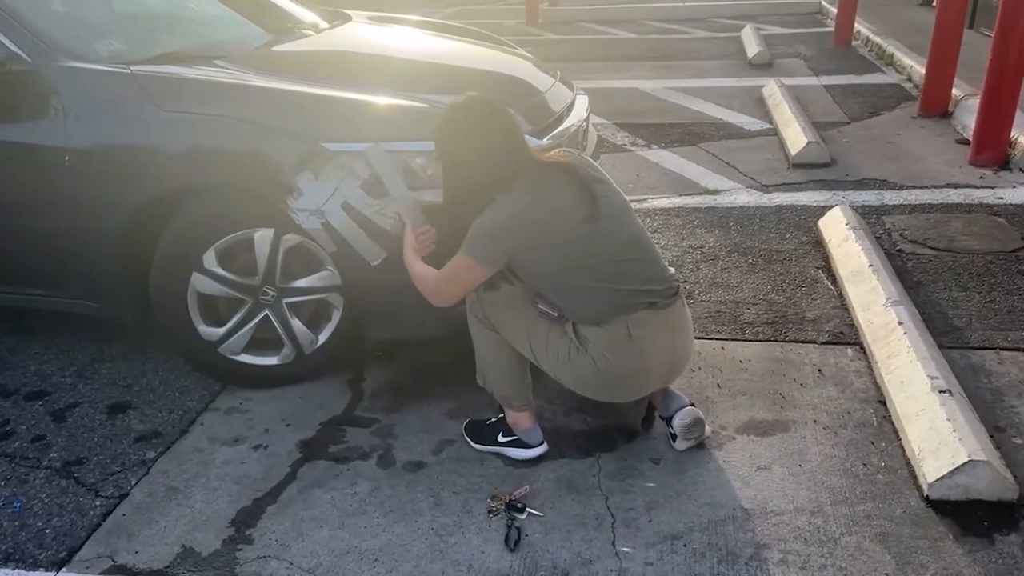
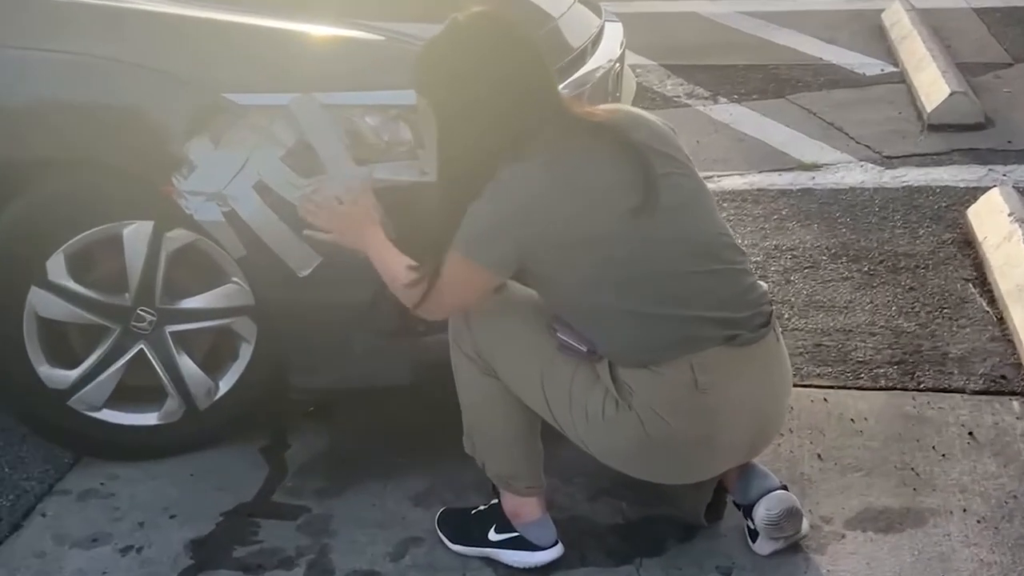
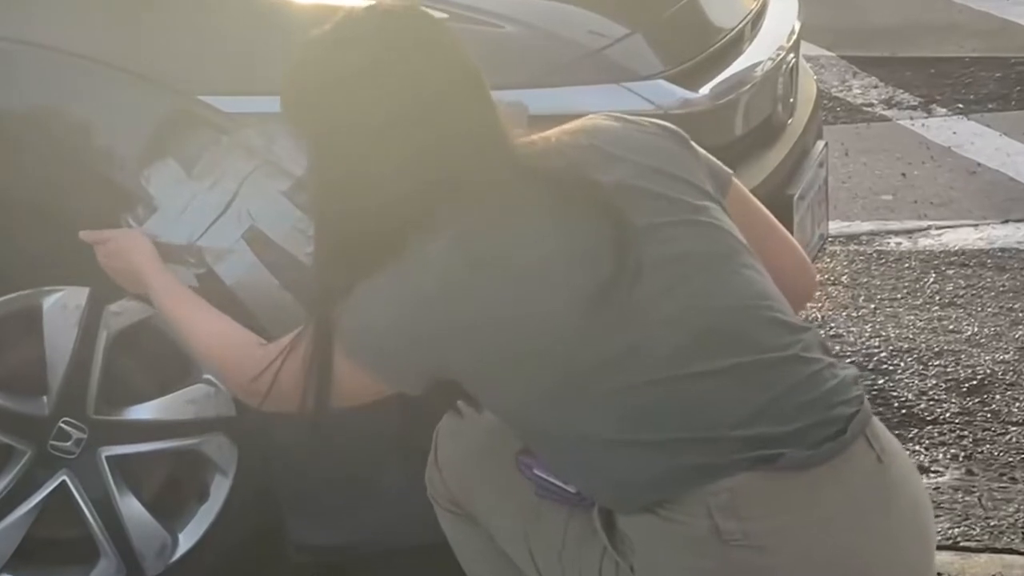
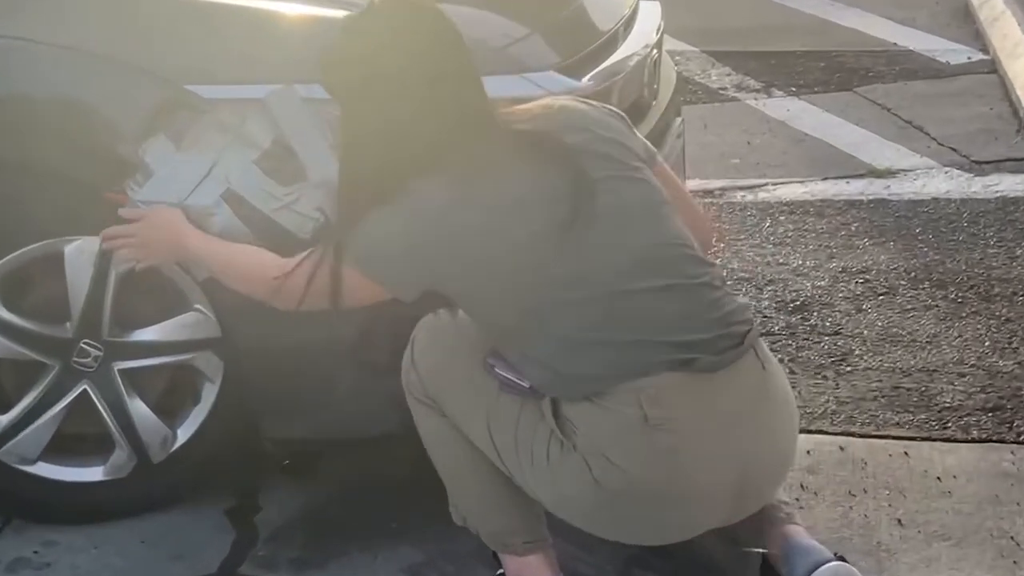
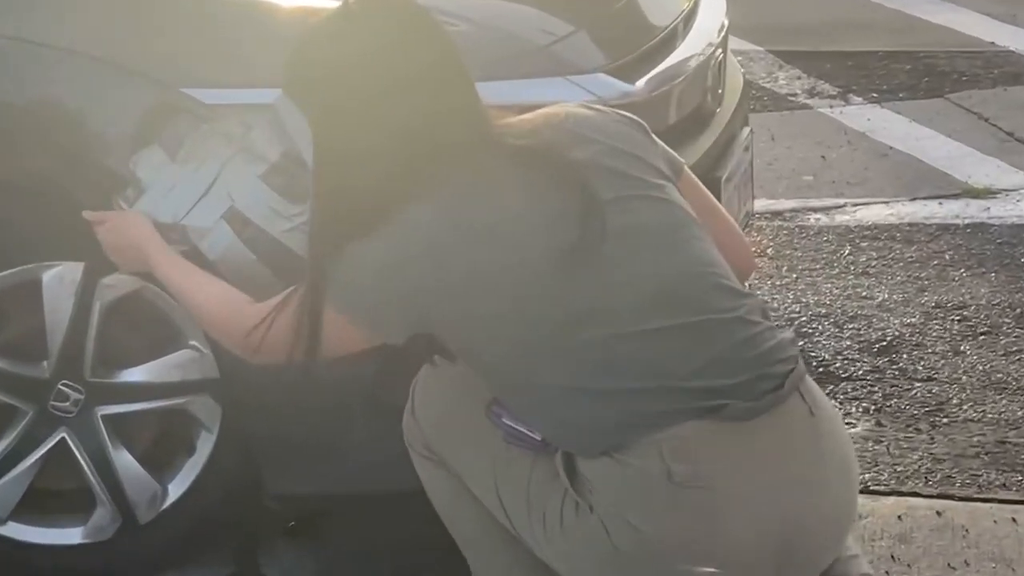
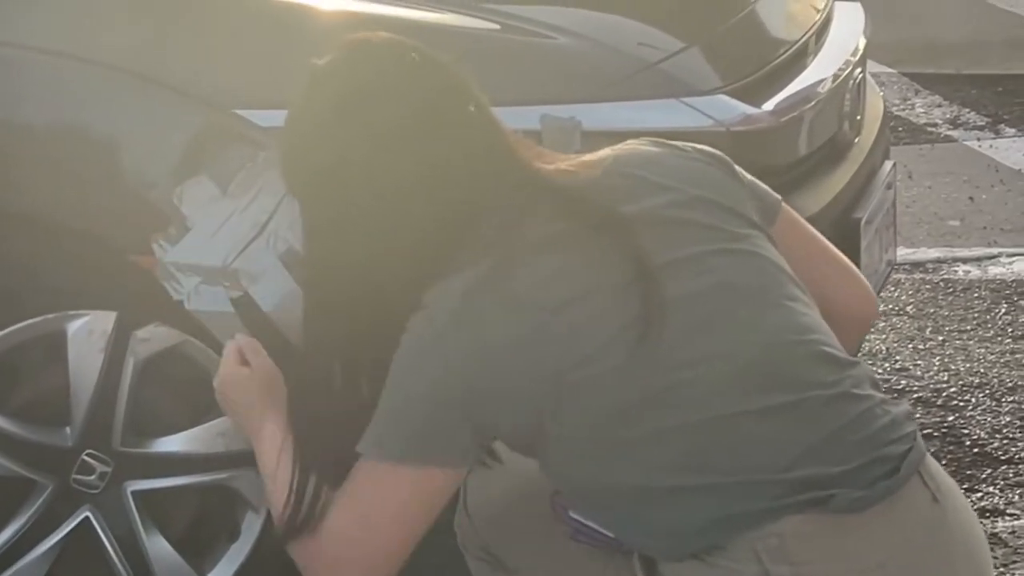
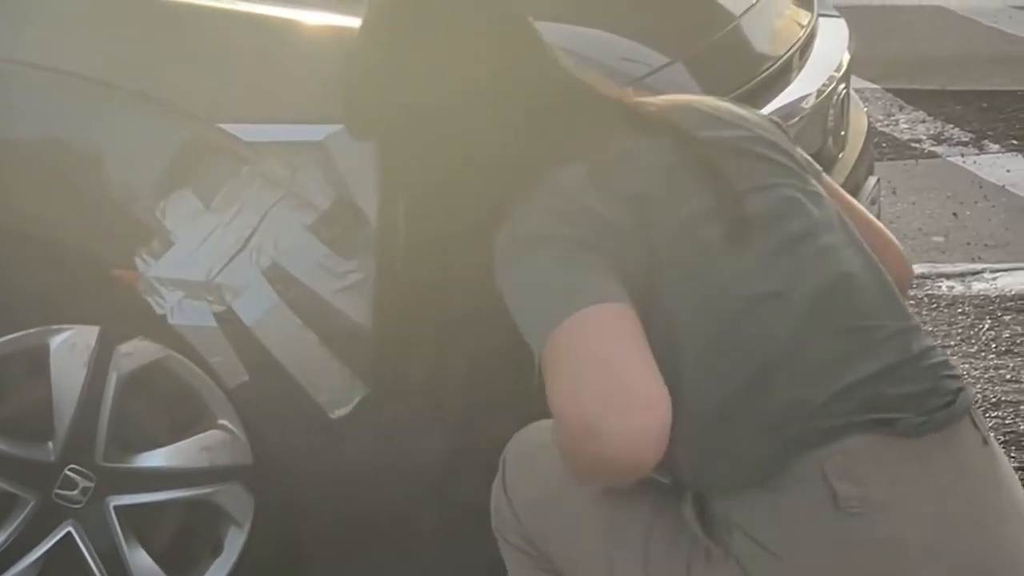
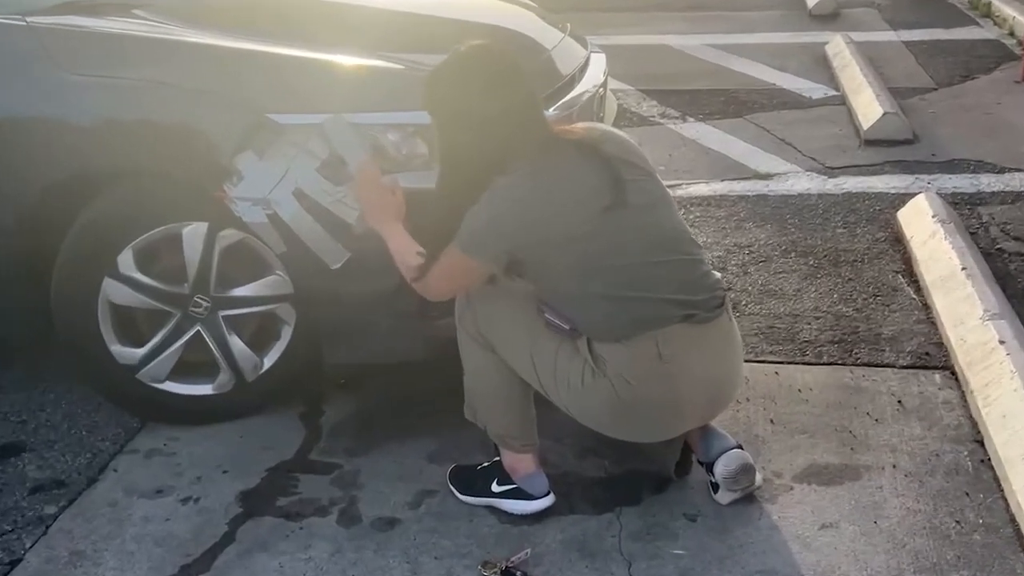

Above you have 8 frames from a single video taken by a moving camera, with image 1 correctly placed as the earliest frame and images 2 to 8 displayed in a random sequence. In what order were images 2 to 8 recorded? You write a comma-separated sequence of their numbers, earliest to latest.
8, 2, 4, 5, 3, 6, 7
